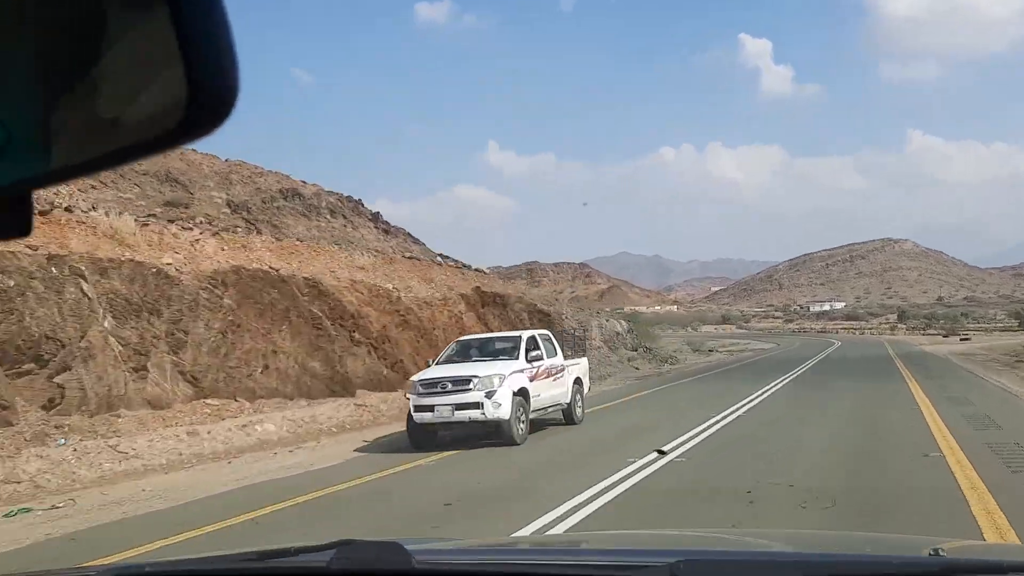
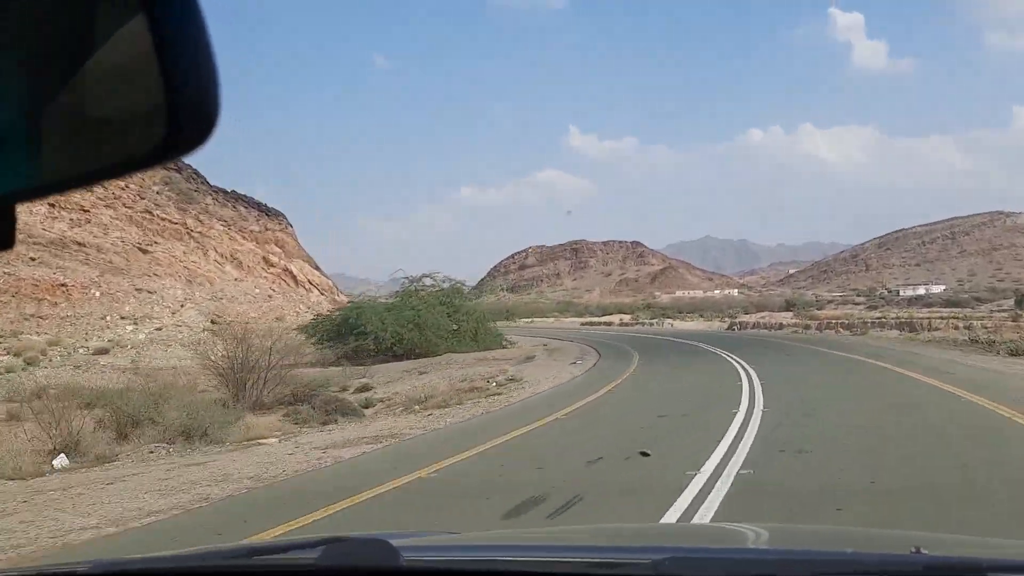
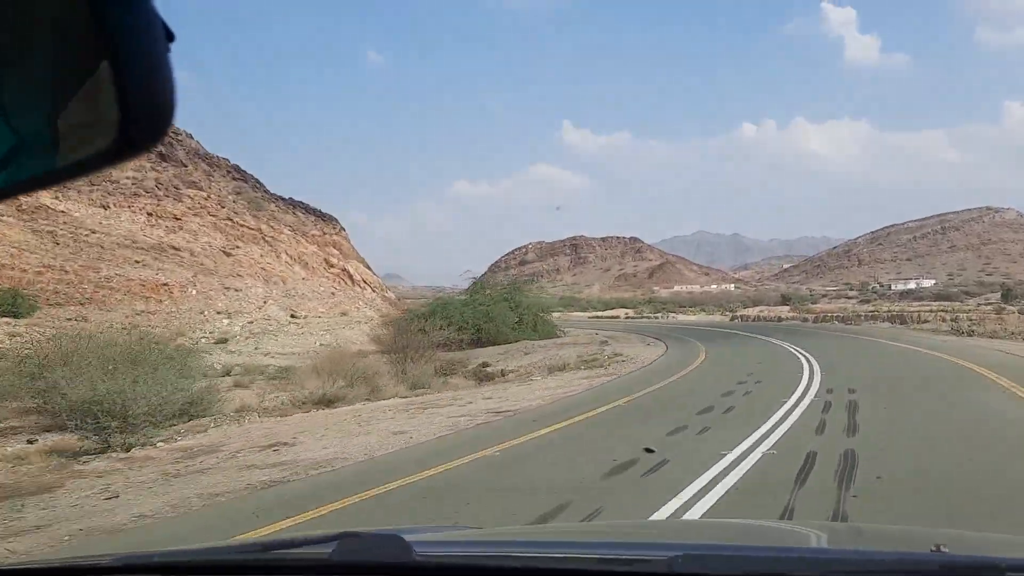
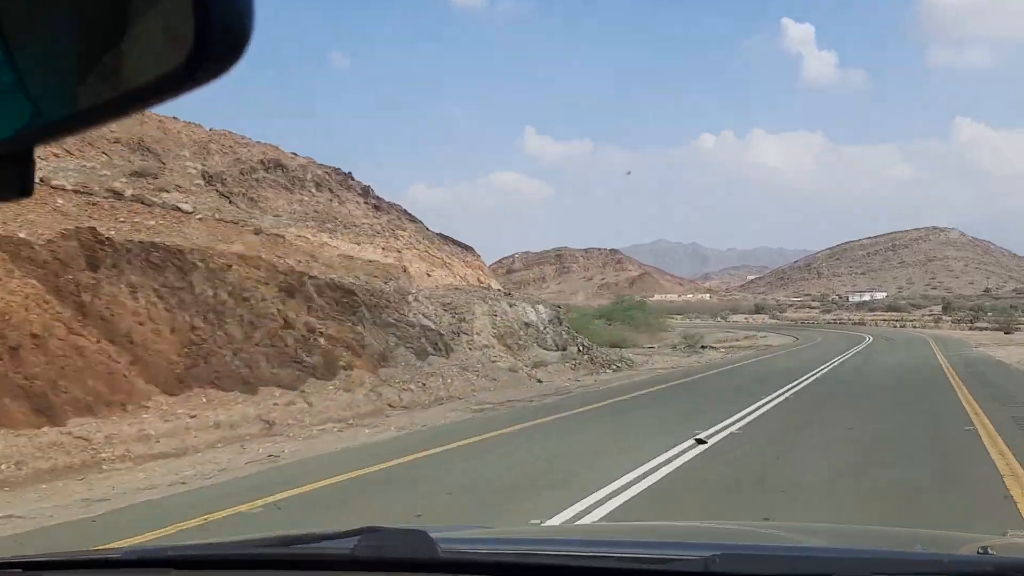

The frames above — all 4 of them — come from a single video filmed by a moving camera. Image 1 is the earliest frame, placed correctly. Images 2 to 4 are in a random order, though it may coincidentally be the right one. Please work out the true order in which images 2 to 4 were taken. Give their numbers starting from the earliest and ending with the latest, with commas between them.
4, 3, 2
